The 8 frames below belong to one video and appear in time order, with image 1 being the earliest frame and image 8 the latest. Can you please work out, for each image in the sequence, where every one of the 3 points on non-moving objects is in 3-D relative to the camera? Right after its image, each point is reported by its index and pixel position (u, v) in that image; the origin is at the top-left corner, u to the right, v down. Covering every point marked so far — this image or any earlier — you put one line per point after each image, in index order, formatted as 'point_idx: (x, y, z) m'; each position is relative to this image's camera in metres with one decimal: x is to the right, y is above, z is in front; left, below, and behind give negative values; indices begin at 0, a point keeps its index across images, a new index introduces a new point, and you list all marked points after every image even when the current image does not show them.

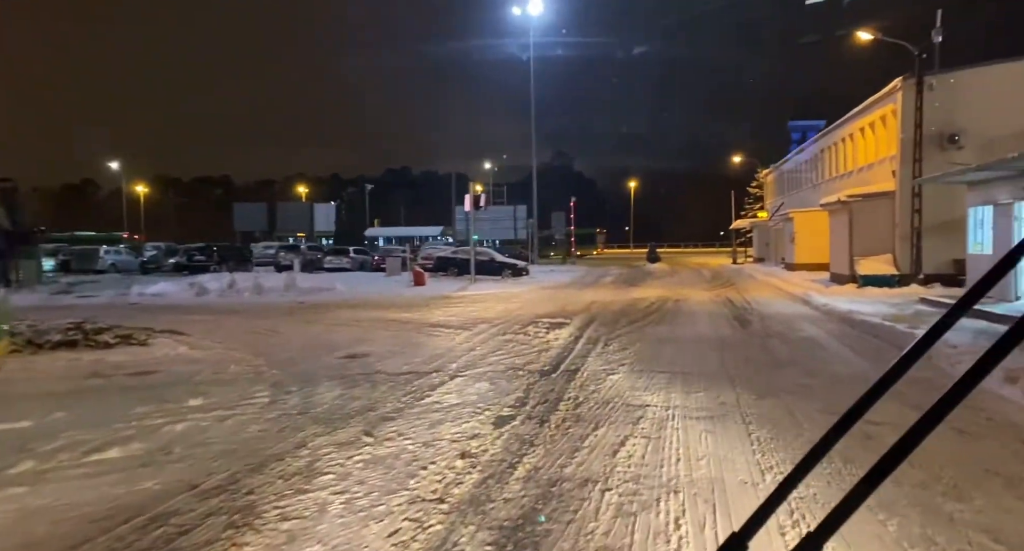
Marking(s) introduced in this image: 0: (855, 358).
0: (+5.7, -1.4, +12.8) m
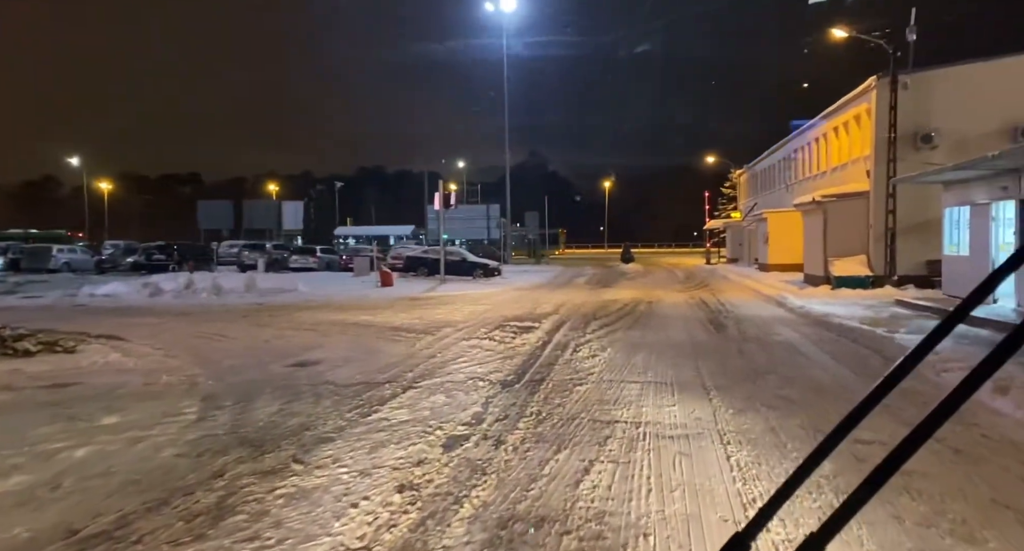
0: (+5.1, -1.4, +12.2) m
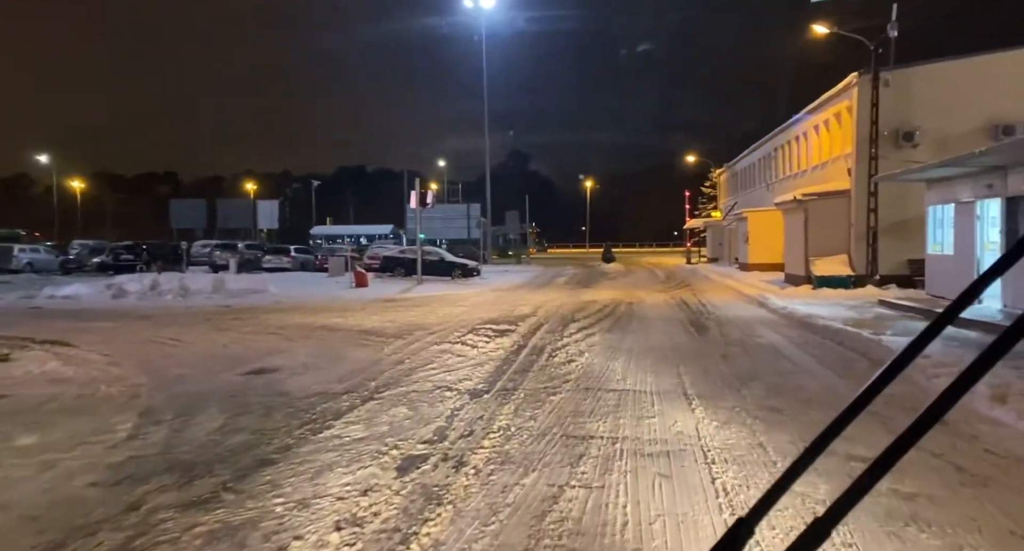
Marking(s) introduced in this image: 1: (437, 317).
0: (+4.7, -1.5, +11.7) m
1: (-2.0, -1.1, +20.0) m
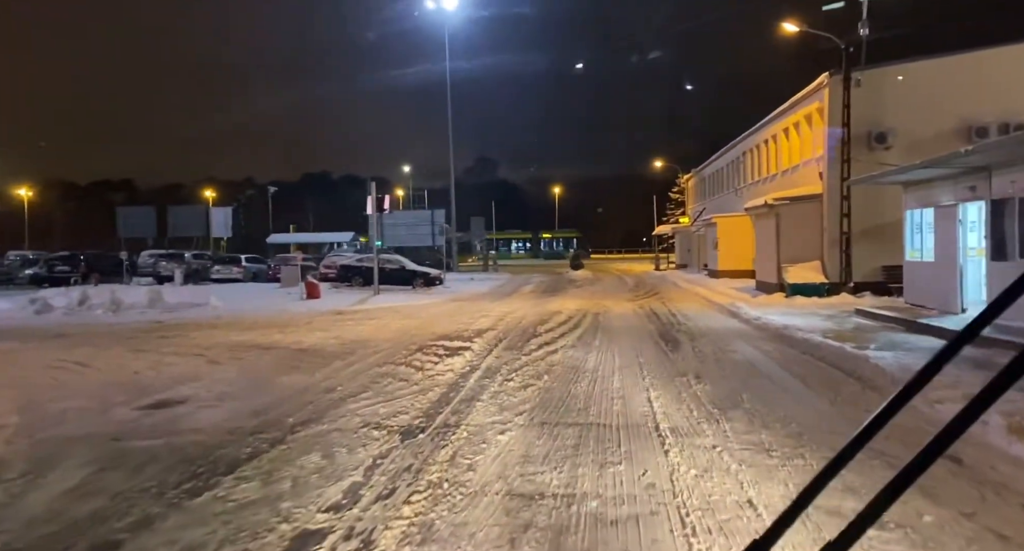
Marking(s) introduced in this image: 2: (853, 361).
0: (+4.0, -1.6, +10.4) m
1: (-3.0, -1.4, +18.5) m
2: (+5.7, -1.5, +13.0) m
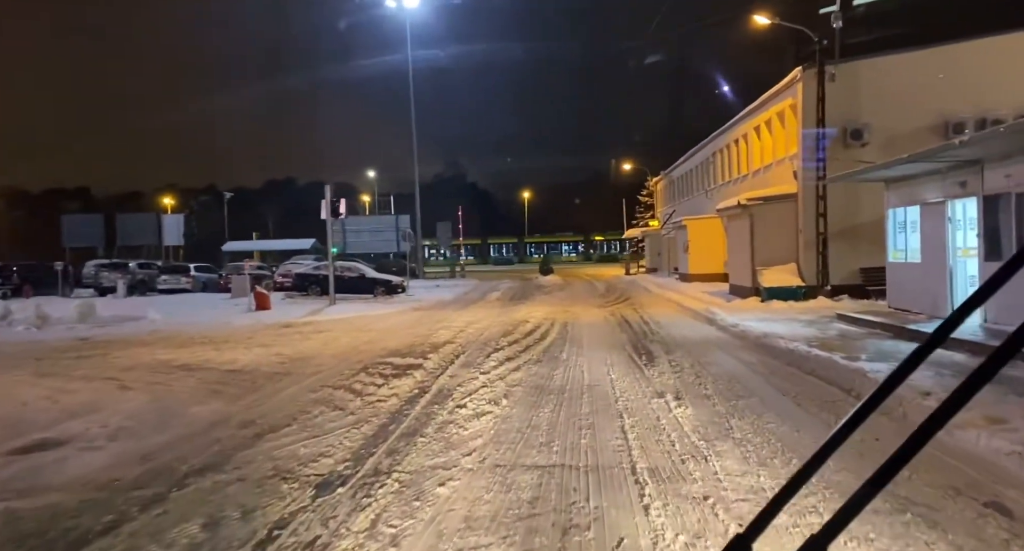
0: (+3.4, -1.7, +9.1) m
1: (-3.9, -1.6, +16.8) m
2: (+5.0, -1.5, +11.7) m
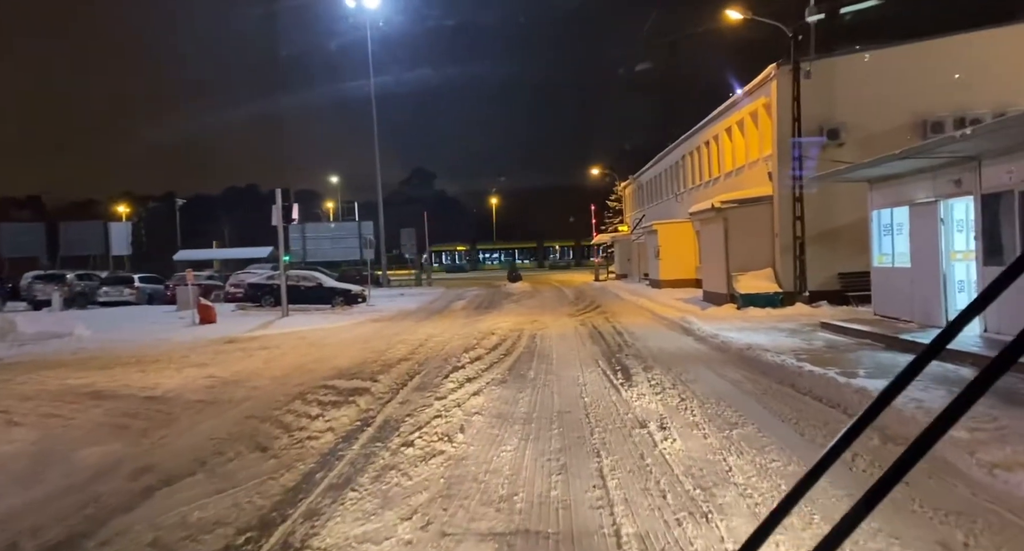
0: (+3.0, -1.8, +7.7) m
1: (-4.6, -1.8, +15.2) m
2: (+4.5, -1.6, +10.4) m
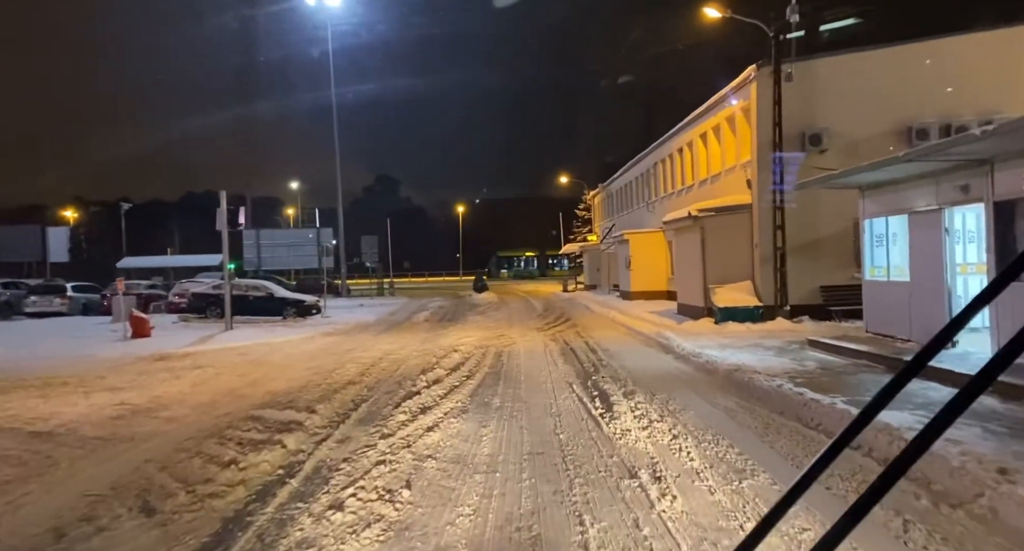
0: (+2.7, -1.9, +6.1) m
1: (-5.3, -2.0, +13.2) m
2: (+4.0, -1.8, +8.9) m
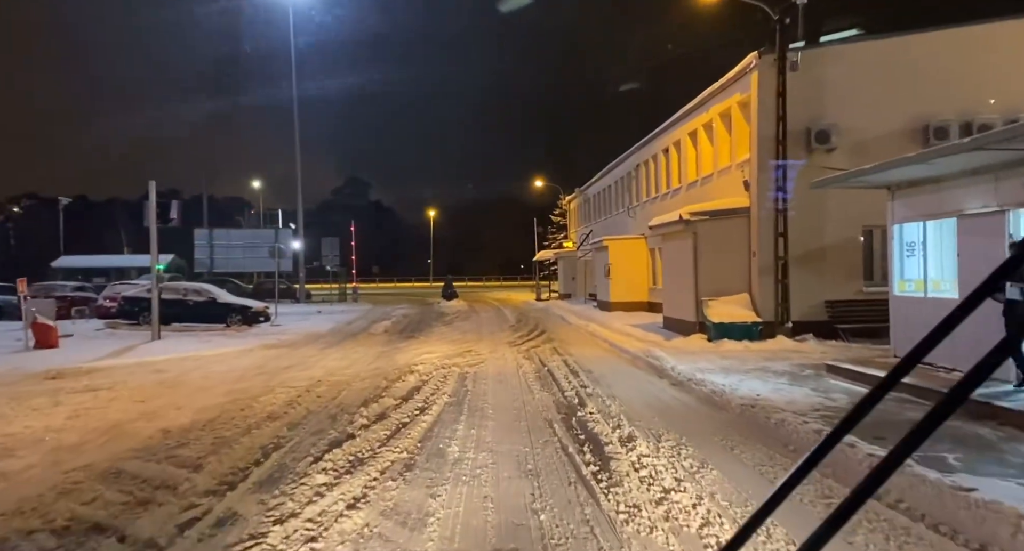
0: (+2.4, -2.0, +3.4) m
1: (-5.8, -2.0, +10.3) m
2: (+3.7, -2.0, +6.2) m
